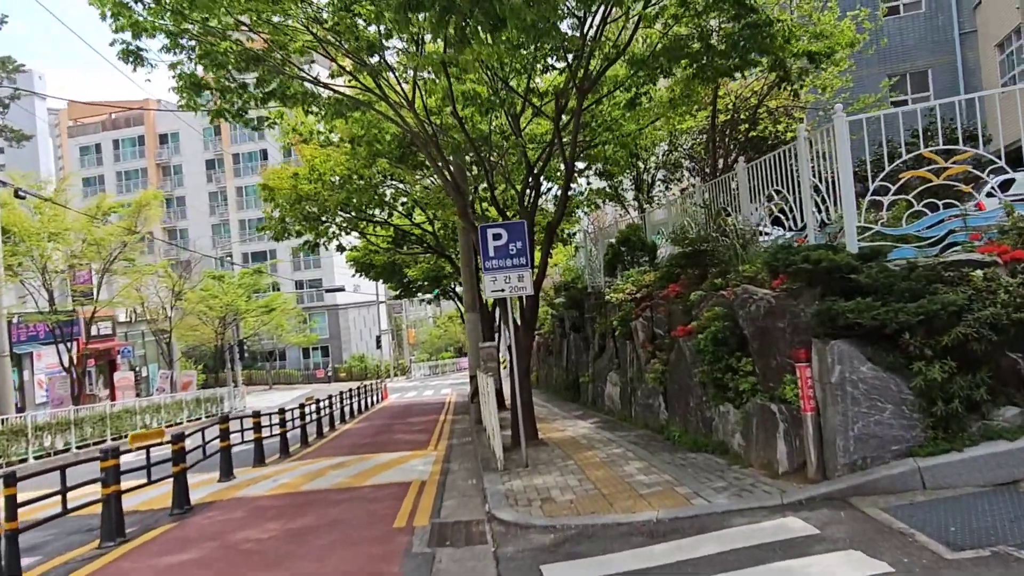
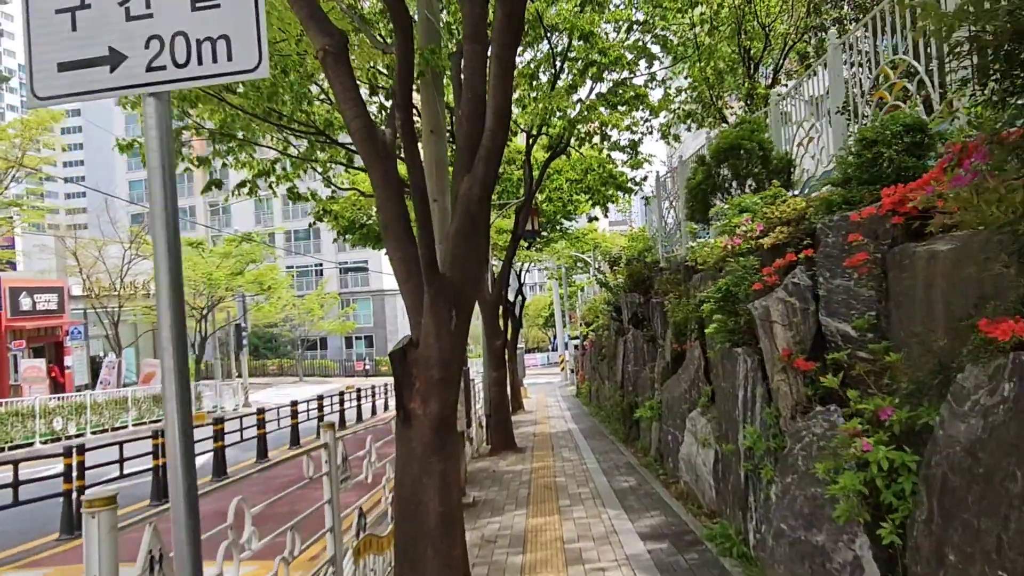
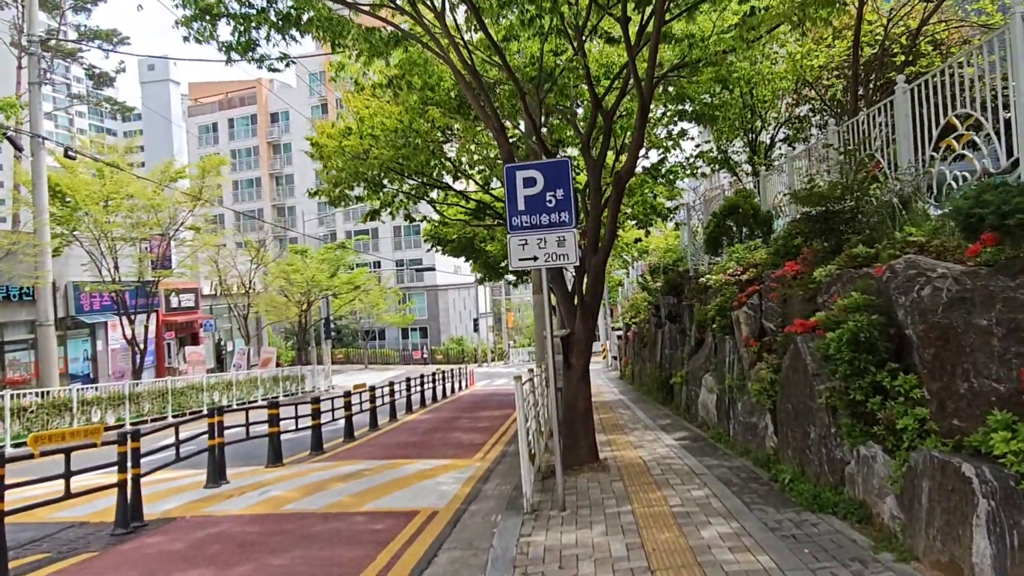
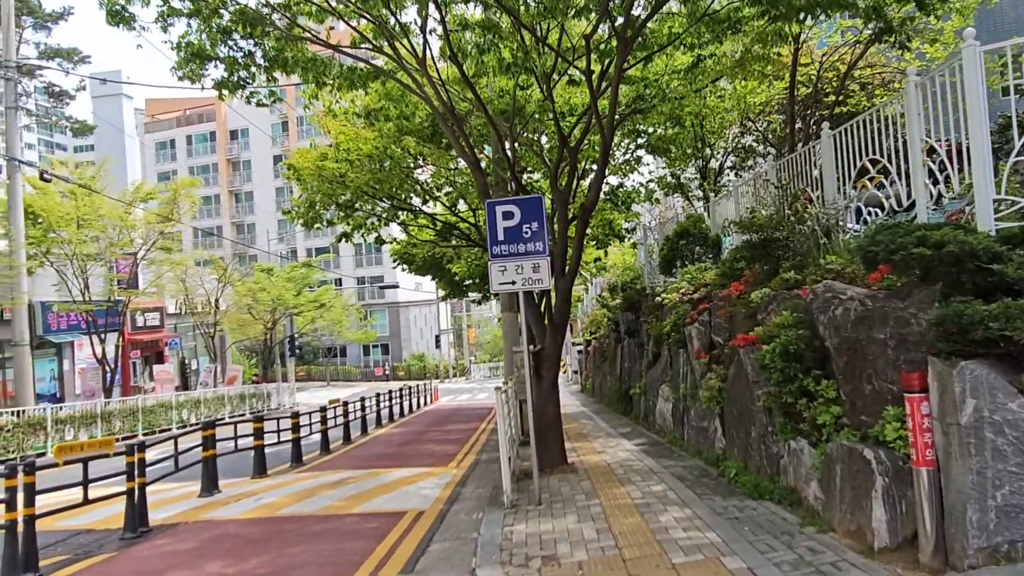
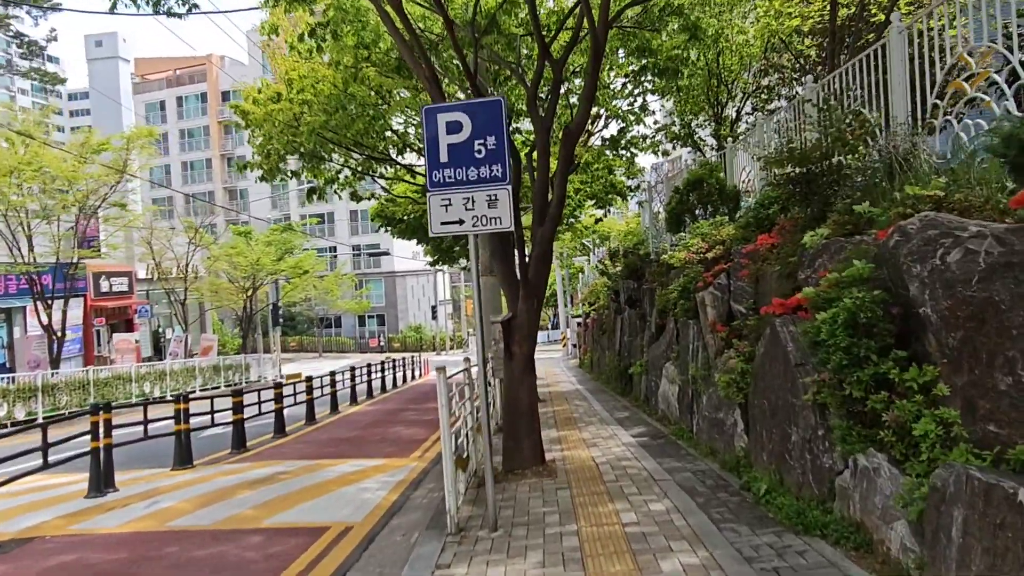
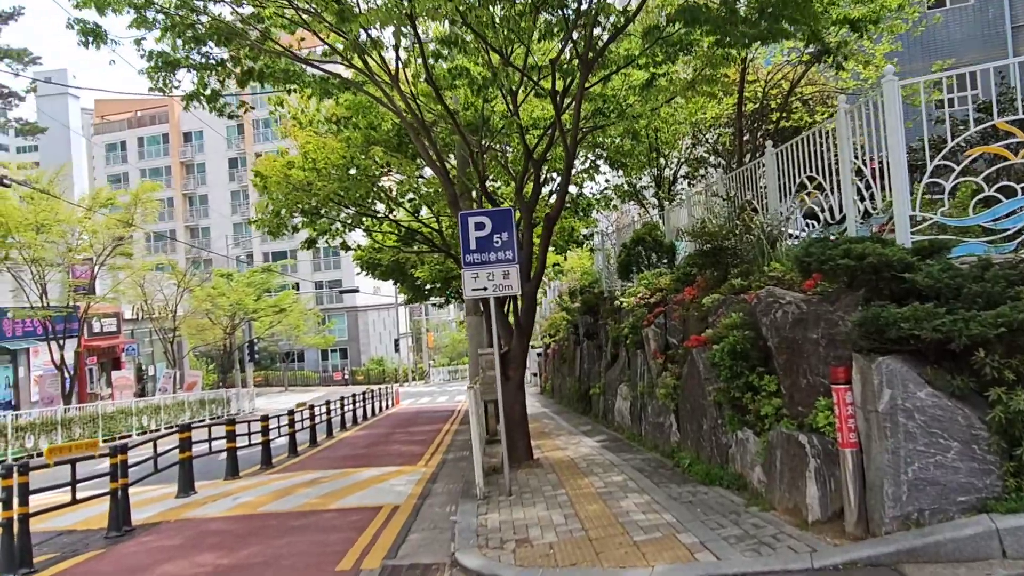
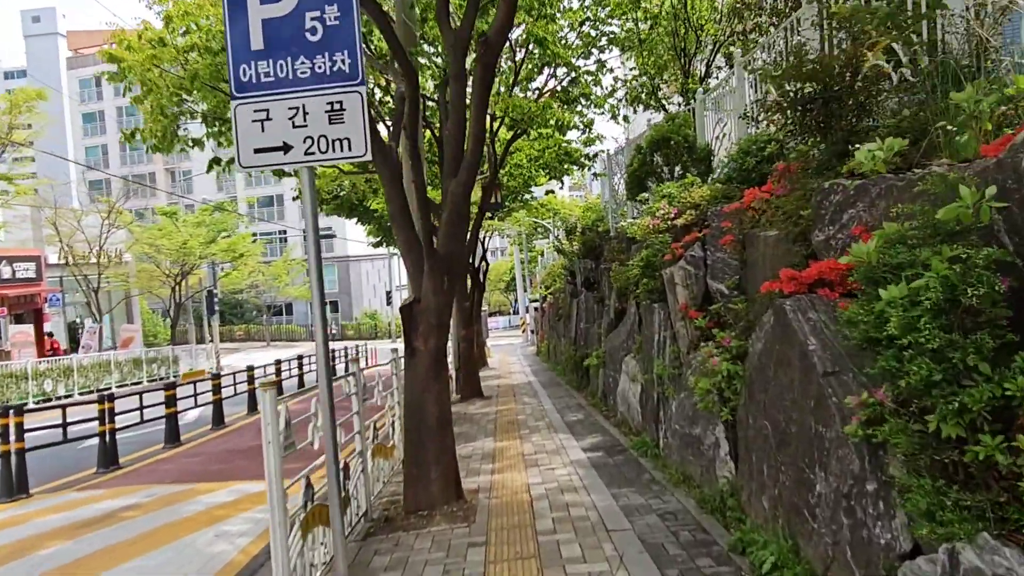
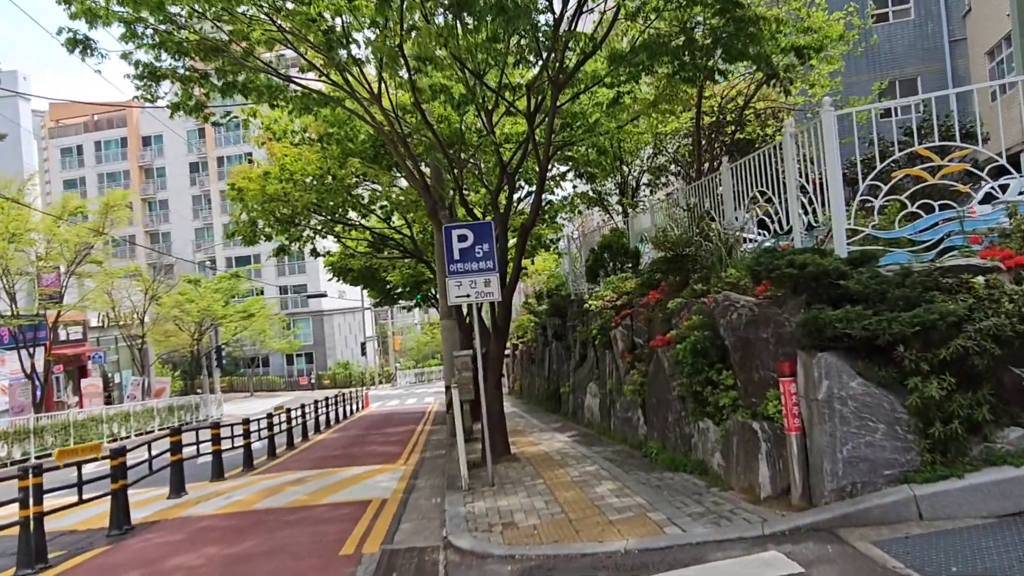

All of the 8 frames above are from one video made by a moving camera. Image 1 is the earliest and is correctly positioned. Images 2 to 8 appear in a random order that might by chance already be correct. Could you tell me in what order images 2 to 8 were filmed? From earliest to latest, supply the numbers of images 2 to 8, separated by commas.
8, 6, 4, 3, 5, 7, 2
